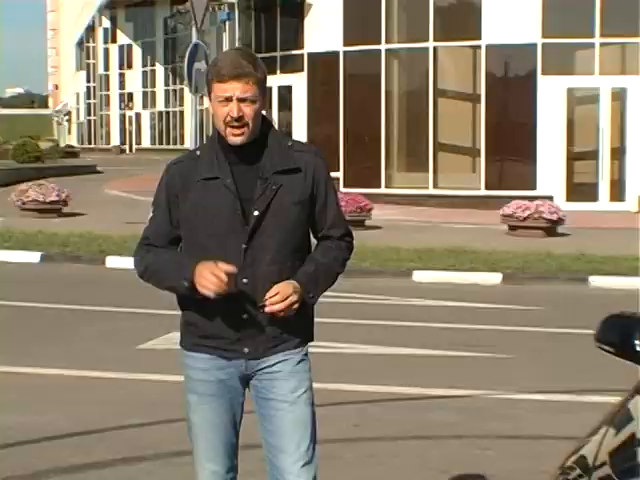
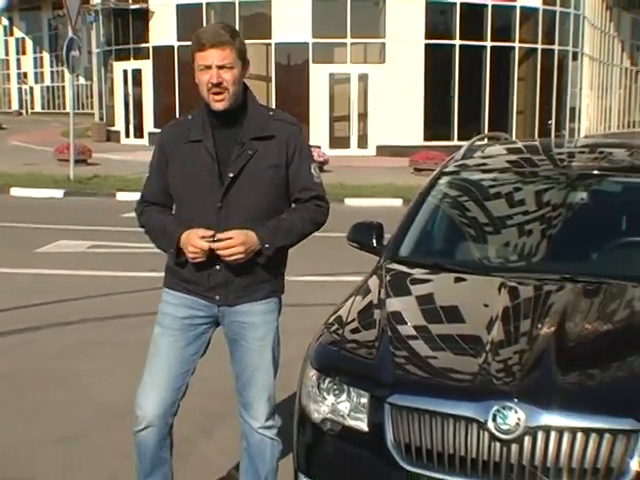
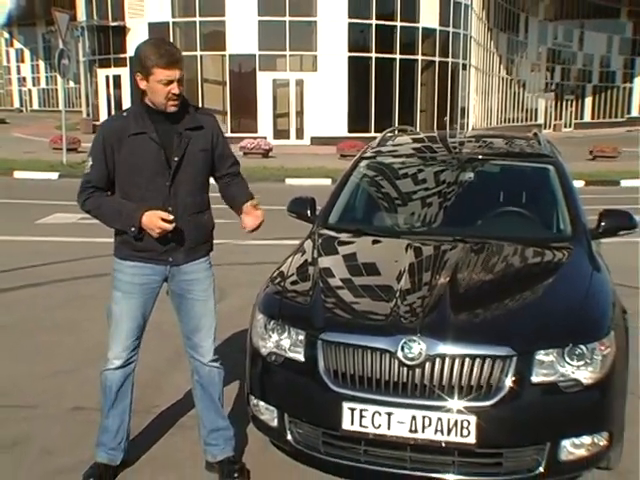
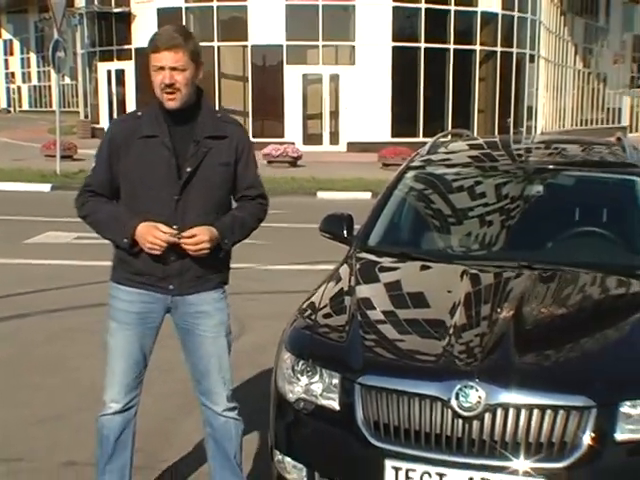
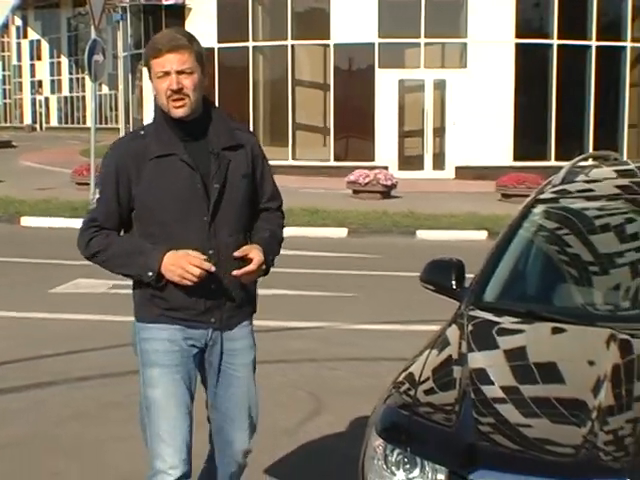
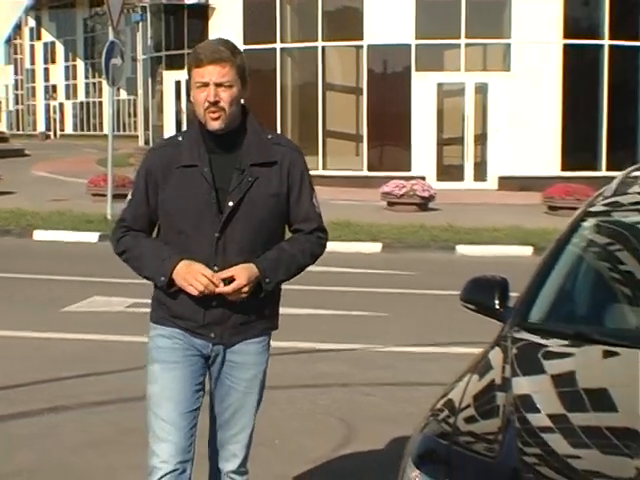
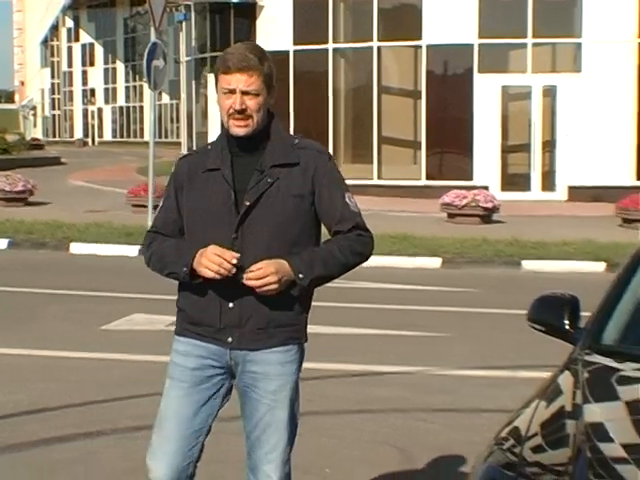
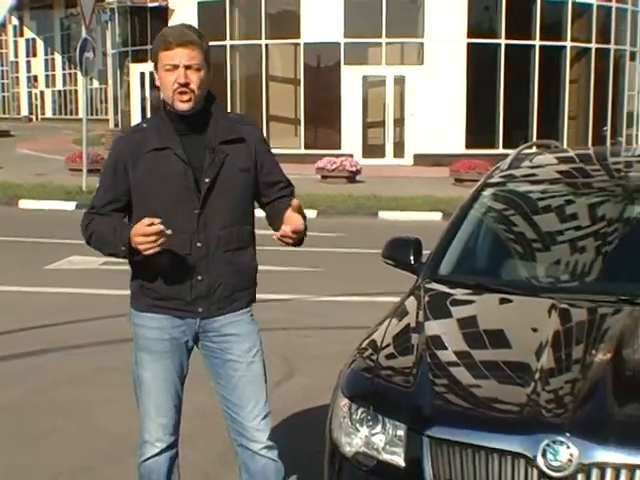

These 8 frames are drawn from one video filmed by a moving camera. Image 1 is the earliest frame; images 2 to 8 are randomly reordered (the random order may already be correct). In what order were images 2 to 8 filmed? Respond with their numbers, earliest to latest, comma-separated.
7, 6, 5, 8, 2, 4, 3
